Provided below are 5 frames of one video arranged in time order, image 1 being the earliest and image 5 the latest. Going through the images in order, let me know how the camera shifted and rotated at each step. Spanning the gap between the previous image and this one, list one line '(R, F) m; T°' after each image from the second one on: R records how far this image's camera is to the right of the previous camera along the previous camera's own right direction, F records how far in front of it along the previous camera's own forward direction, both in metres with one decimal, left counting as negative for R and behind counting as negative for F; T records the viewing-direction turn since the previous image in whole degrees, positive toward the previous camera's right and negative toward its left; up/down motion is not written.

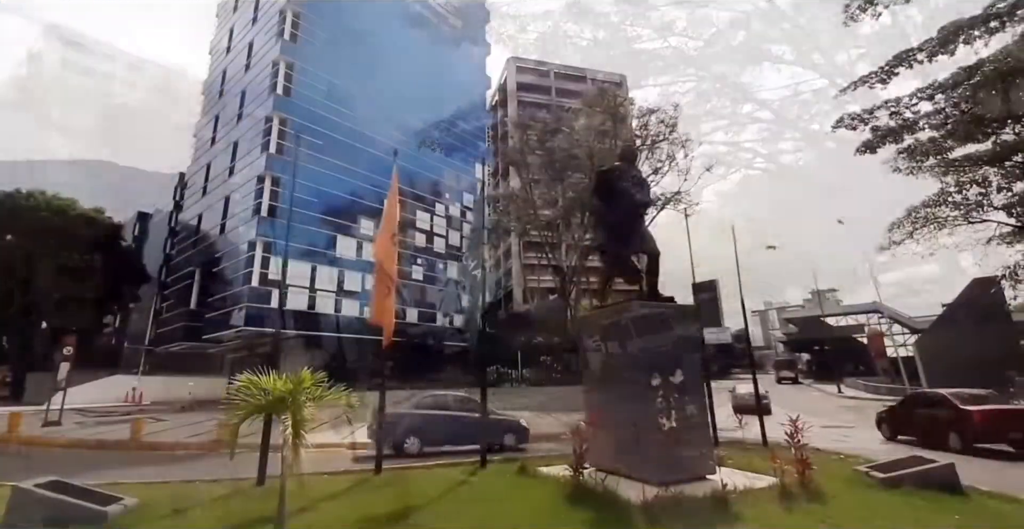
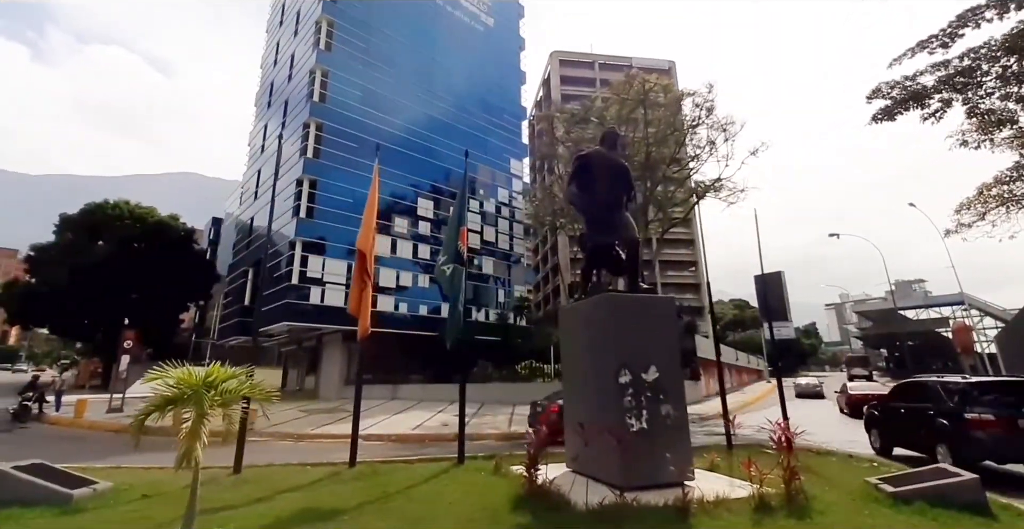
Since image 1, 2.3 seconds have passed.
(+1.8, +0.2) m; -9°
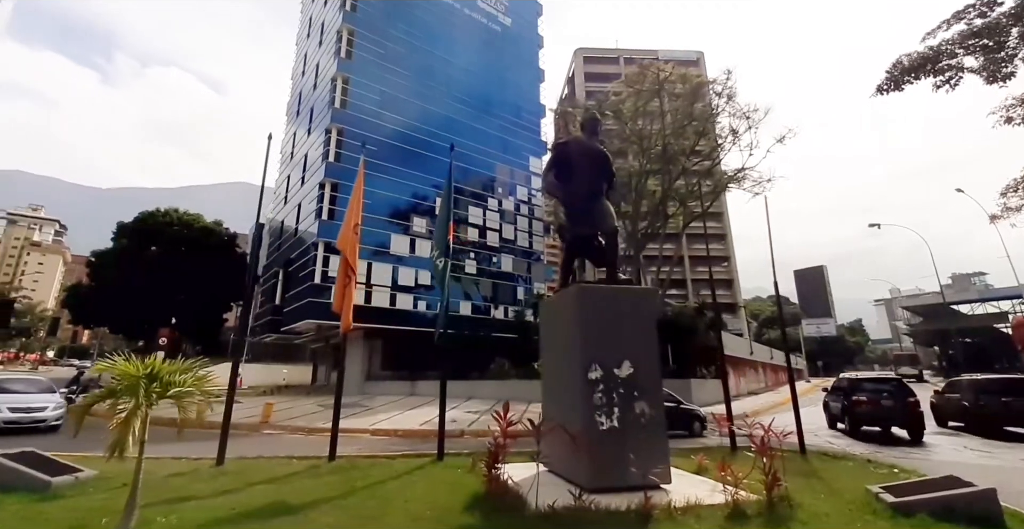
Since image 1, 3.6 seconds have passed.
(+1.3, +0.1) m; -6°
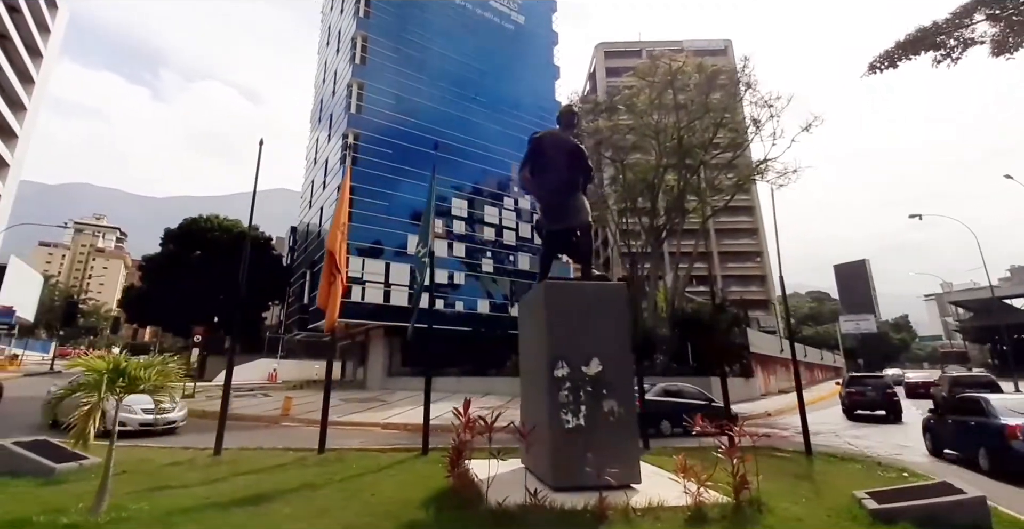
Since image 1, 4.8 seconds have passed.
(+1.2, -0.1) m; -5°
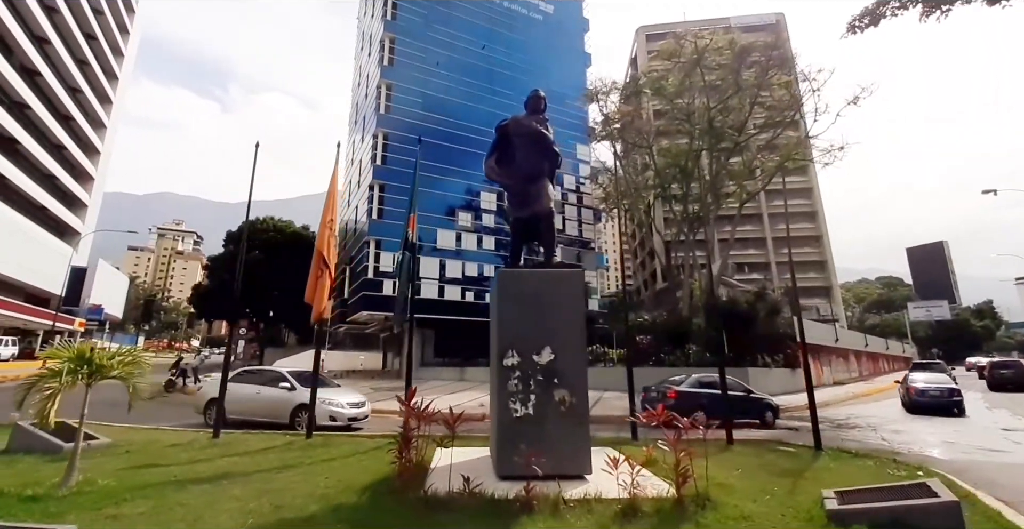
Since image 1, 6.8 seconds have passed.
(+1.9, +0.2) m; -9°
